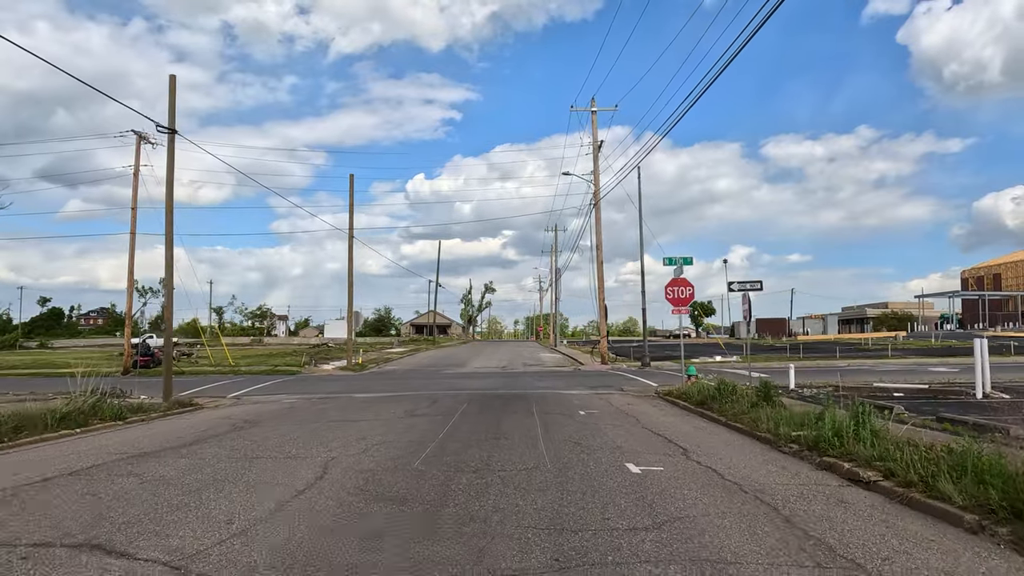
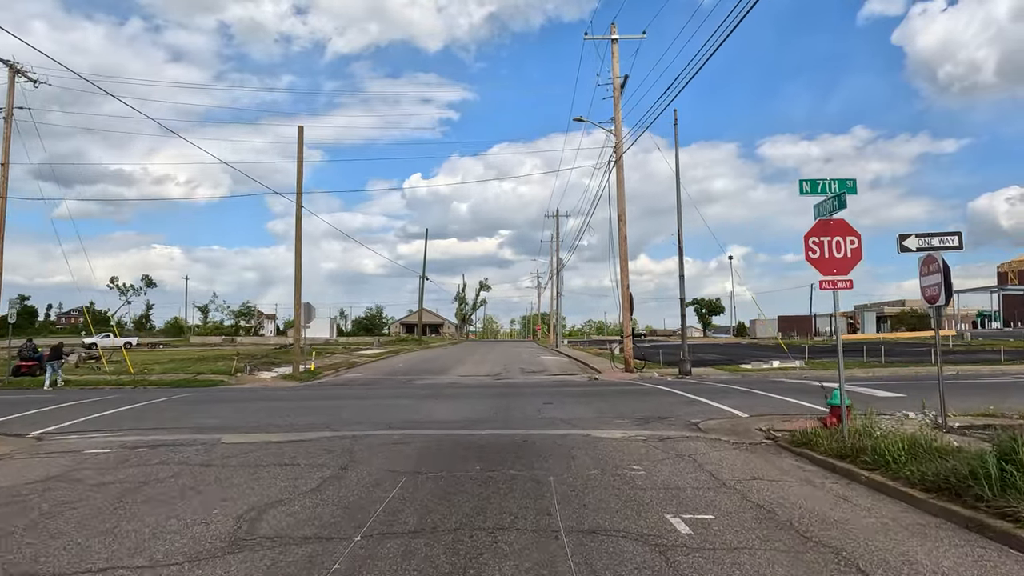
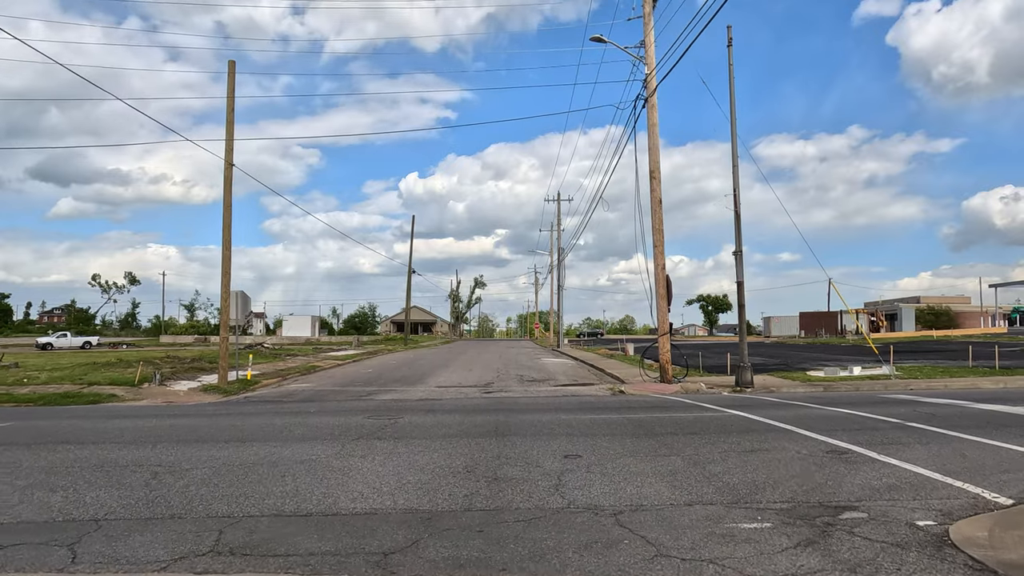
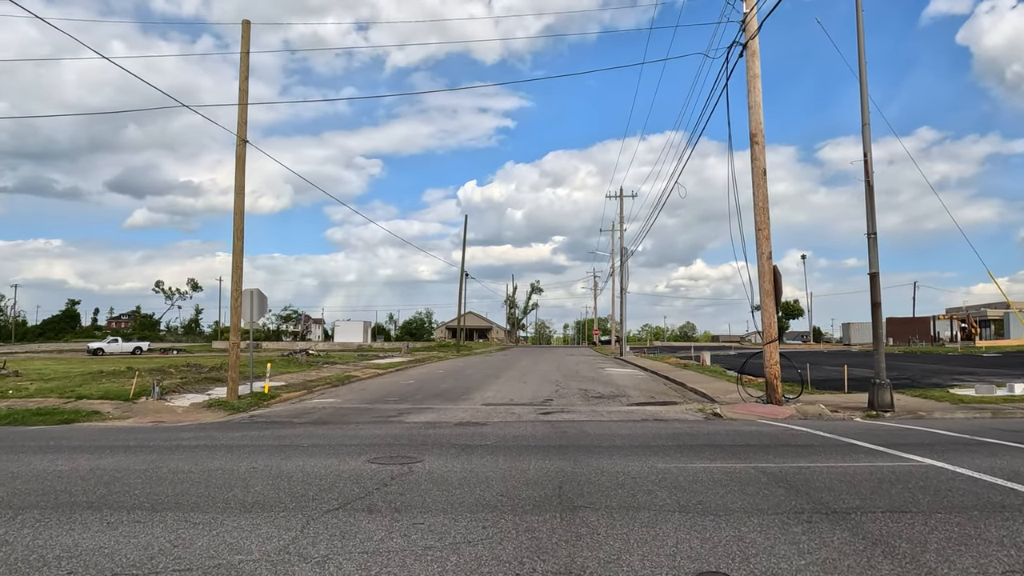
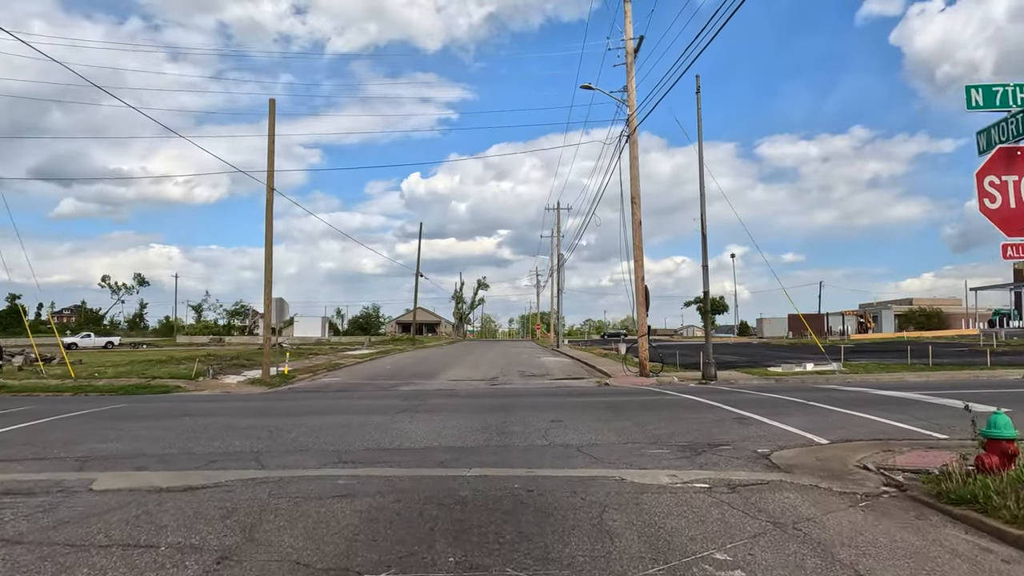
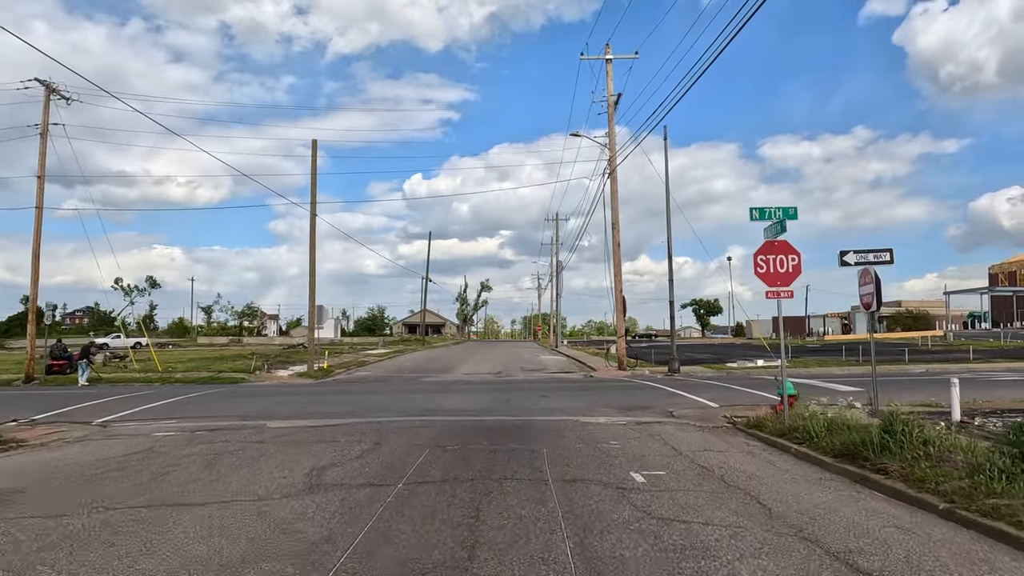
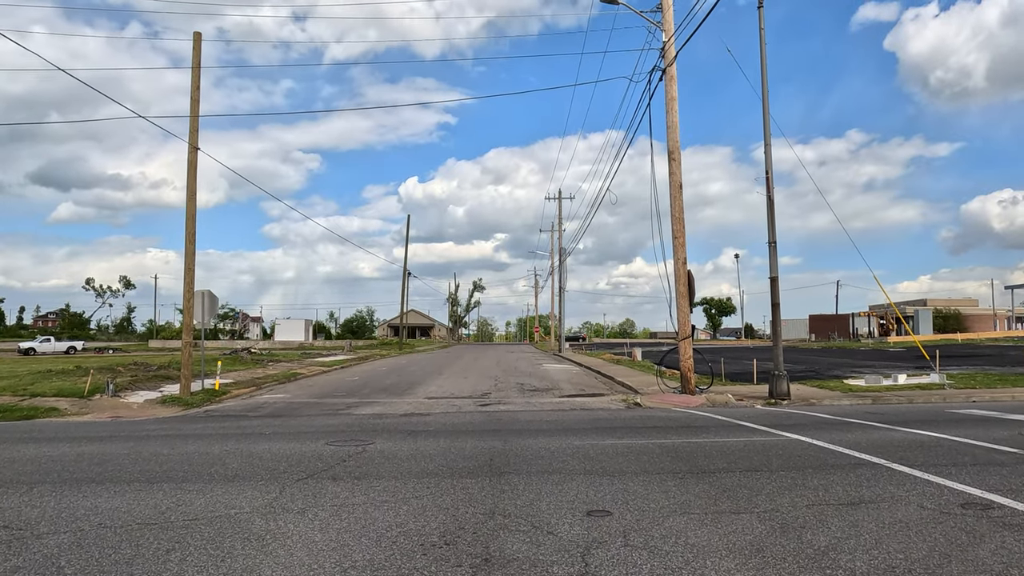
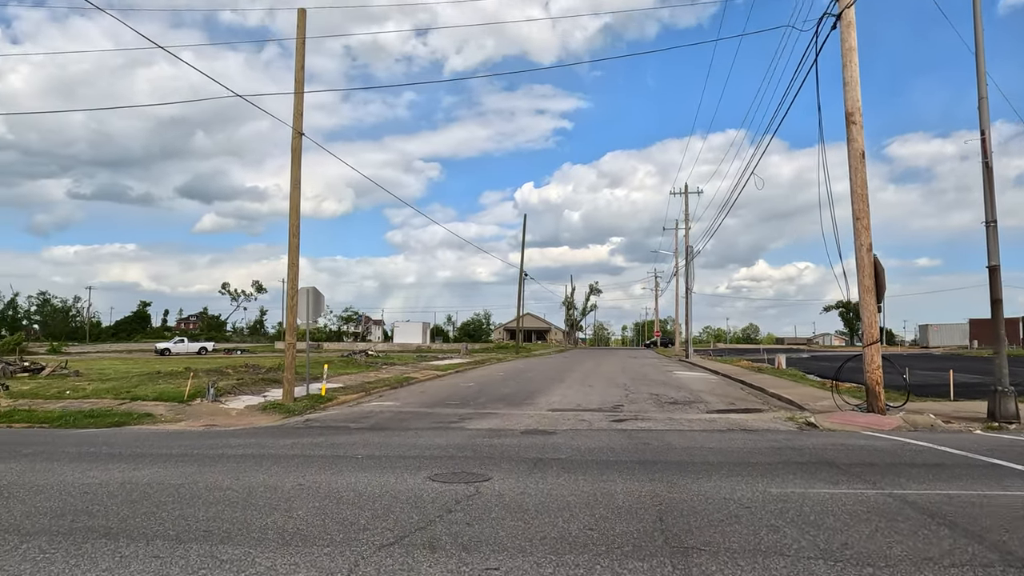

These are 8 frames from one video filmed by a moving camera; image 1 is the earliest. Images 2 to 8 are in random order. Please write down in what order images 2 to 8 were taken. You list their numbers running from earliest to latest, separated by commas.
6, 2, 5, 3, 7, 4, 8
